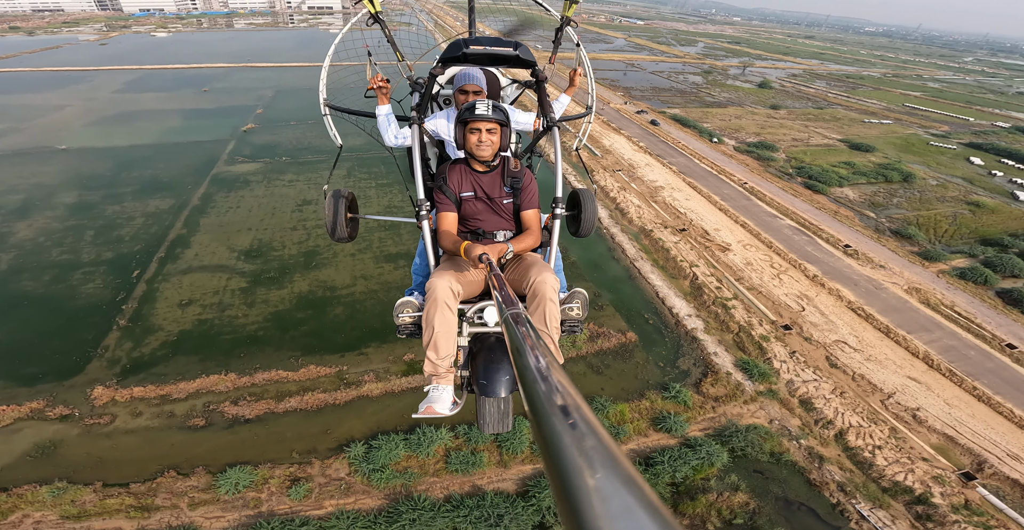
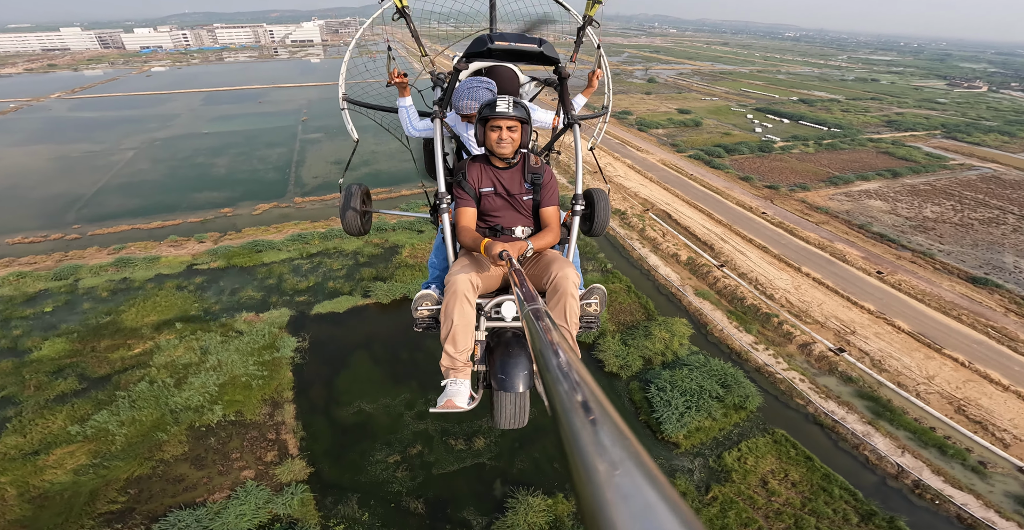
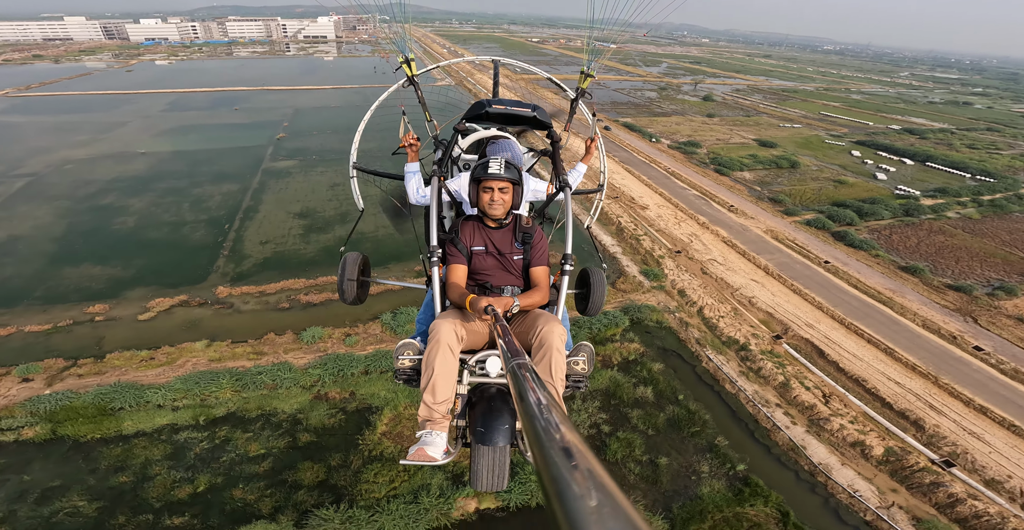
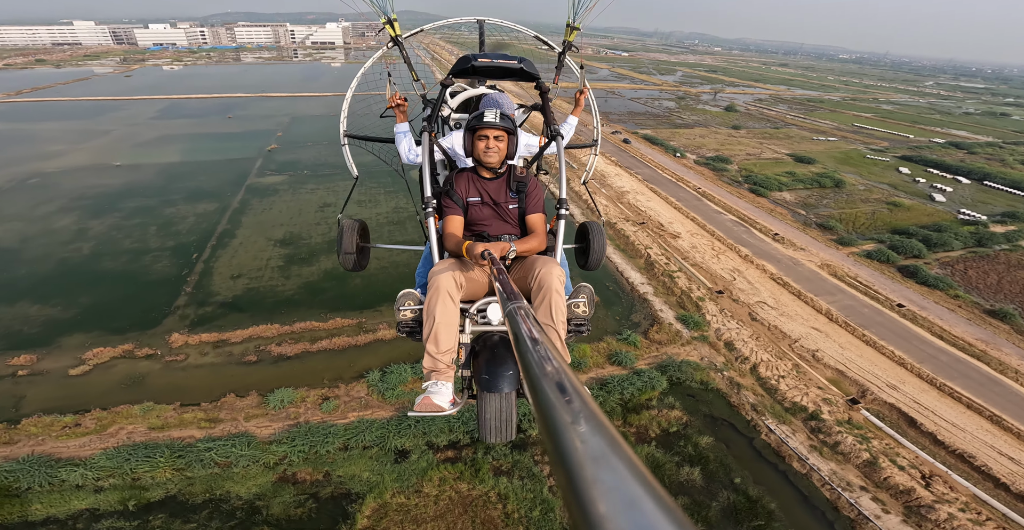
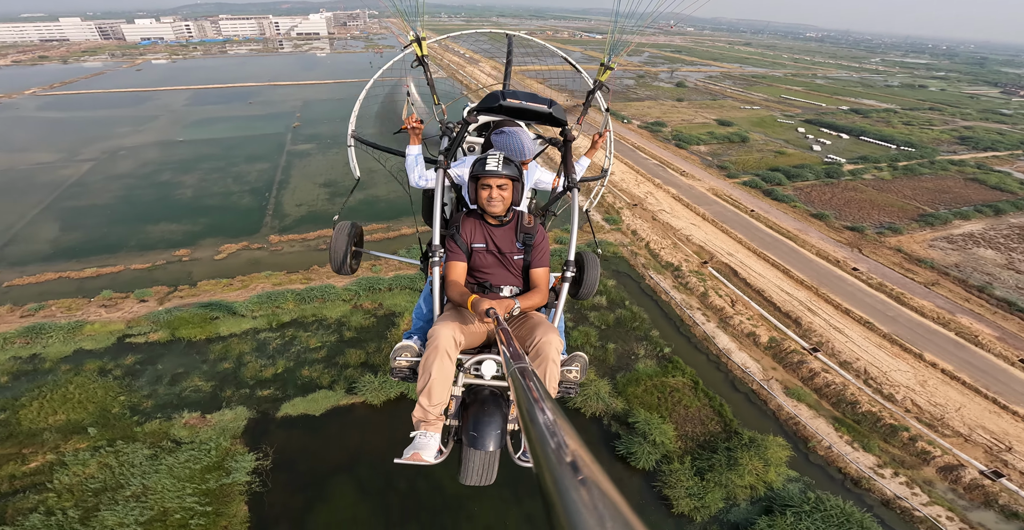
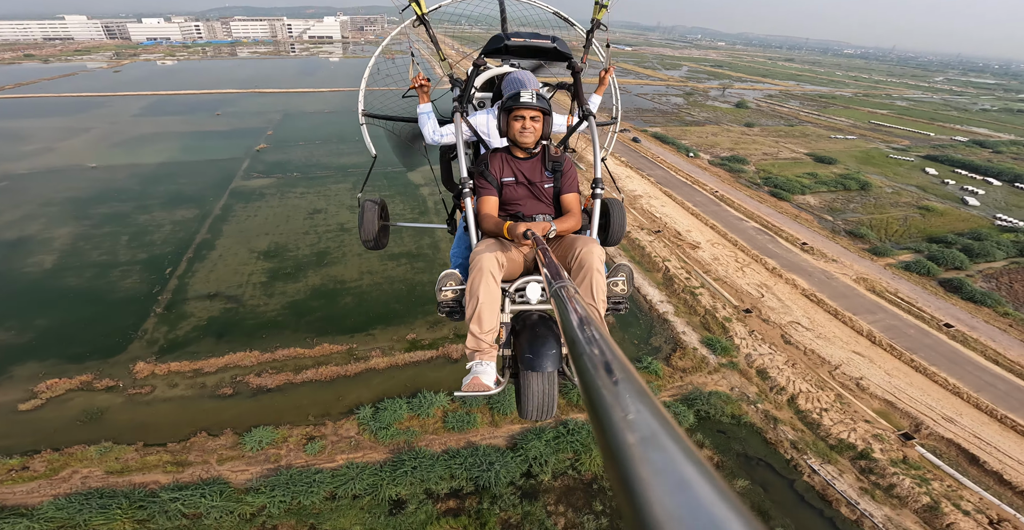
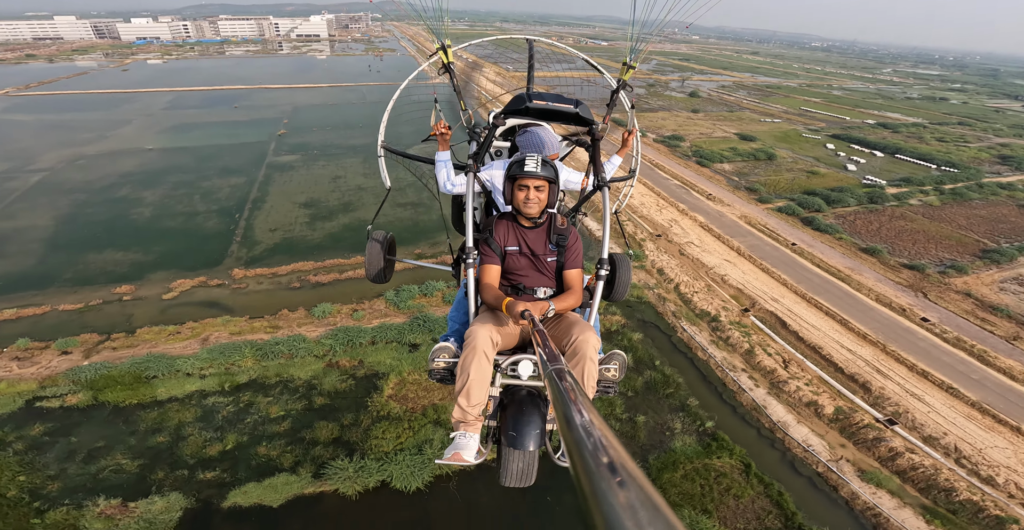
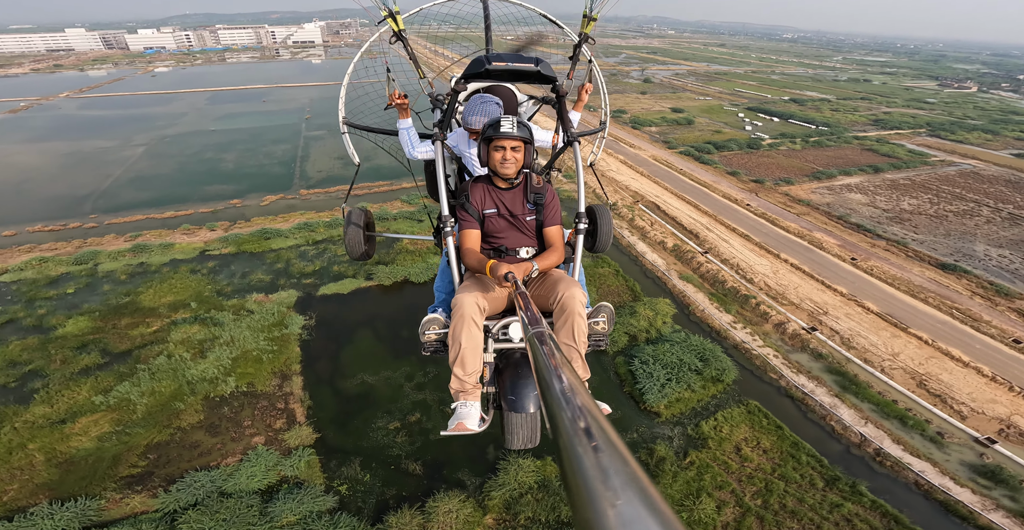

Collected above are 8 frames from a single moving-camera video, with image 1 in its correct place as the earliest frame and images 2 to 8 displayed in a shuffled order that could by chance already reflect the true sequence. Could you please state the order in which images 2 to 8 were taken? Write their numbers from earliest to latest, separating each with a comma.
6, 4, 3, 7, 5, 2, 8
